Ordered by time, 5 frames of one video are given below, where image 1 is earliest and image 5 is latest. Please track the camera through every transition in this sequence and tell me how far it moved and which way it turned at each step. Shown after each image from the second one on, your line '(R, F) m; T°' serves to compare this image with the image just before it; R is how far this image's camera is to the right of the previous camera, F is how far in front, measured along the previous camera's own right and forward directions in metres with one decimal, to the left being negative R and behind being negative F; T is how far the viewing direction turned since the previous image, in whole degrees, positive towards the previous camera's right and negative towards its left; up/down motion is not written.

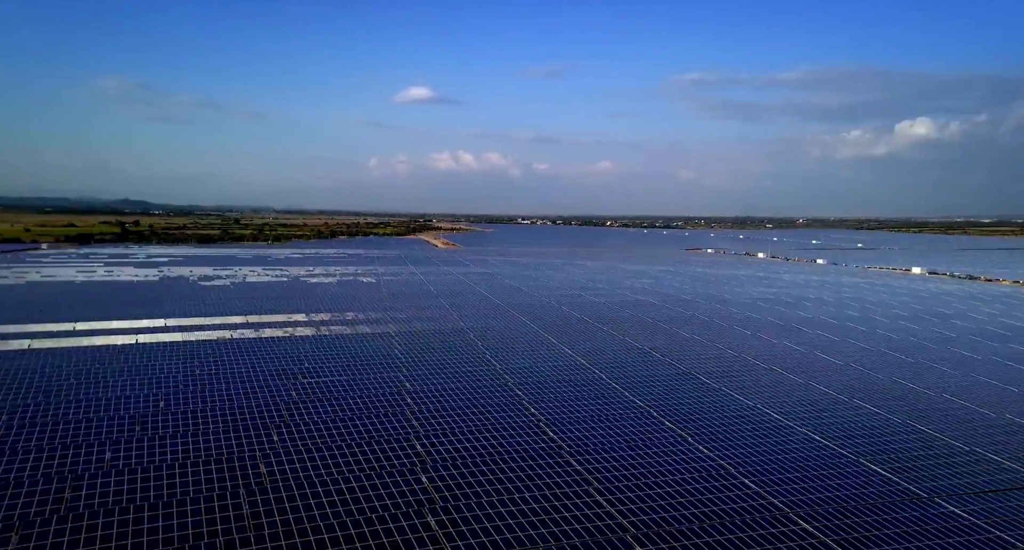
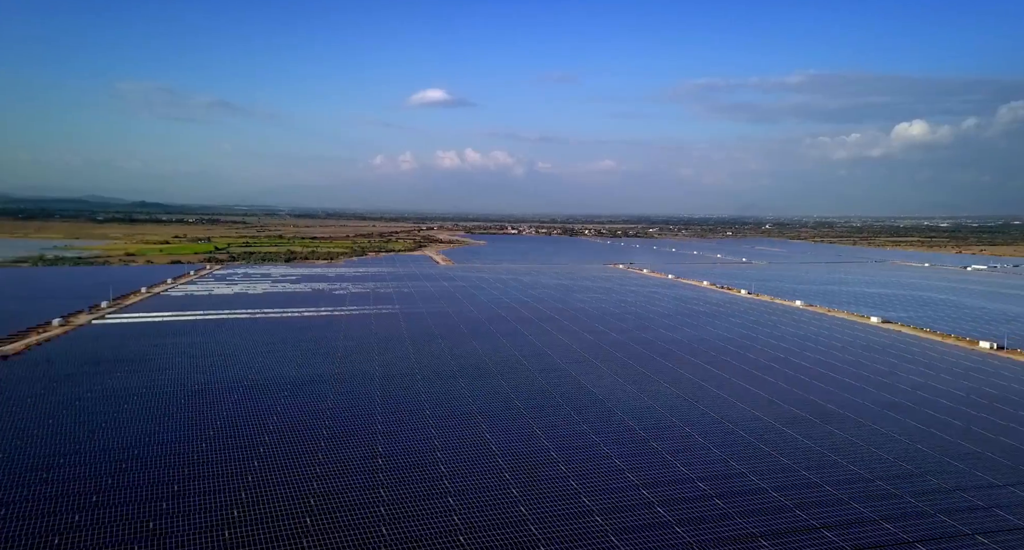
(+1.0, -8.3) m; 0°
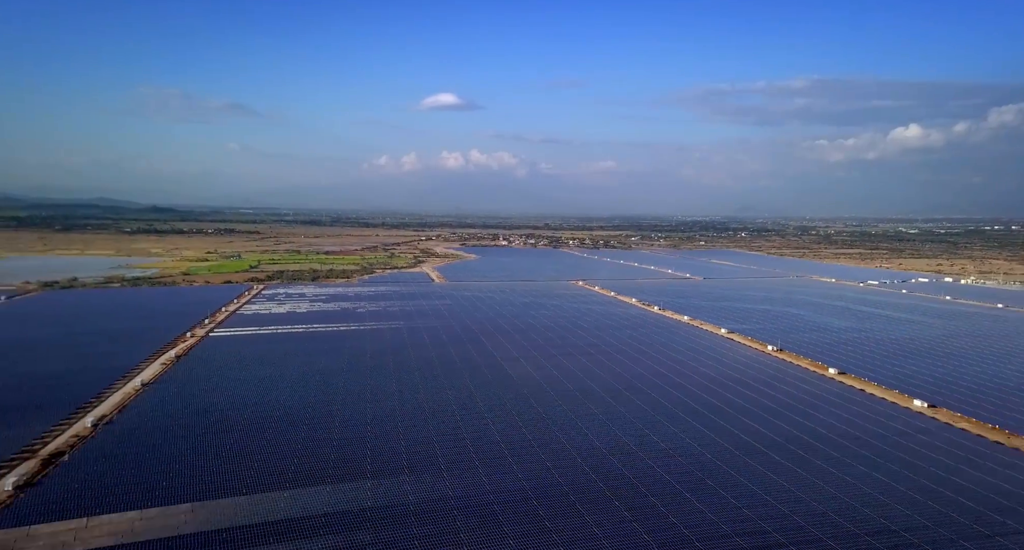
(+0.9, -6.0) m; 0°
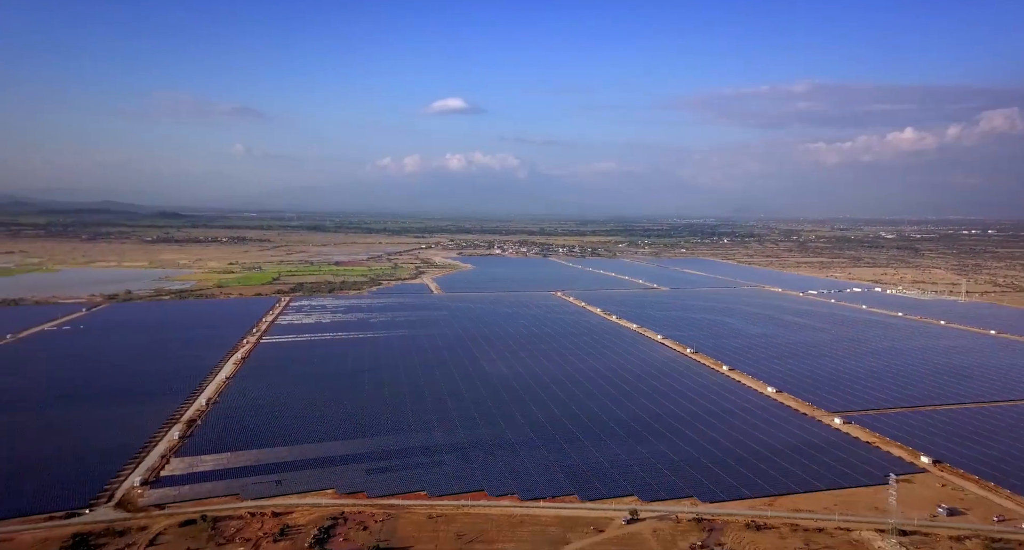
(+0.6, -5.0) m; 0°
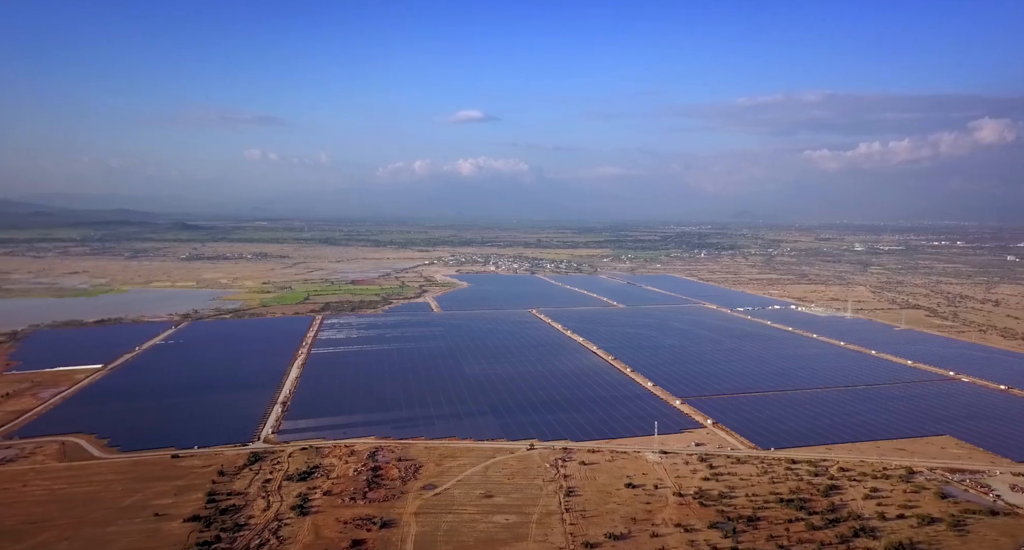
(+1.3, -8.9) m; 0°
